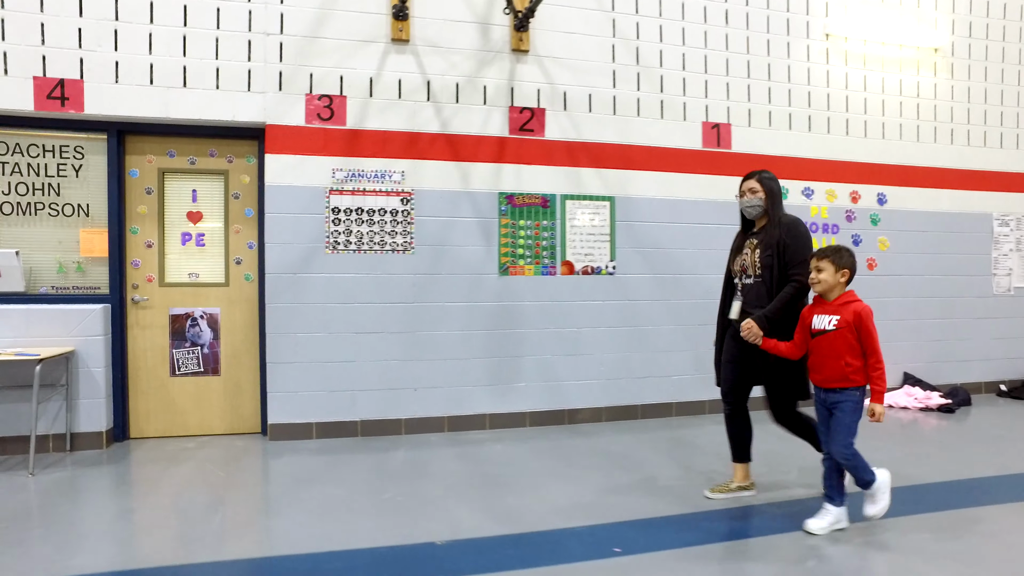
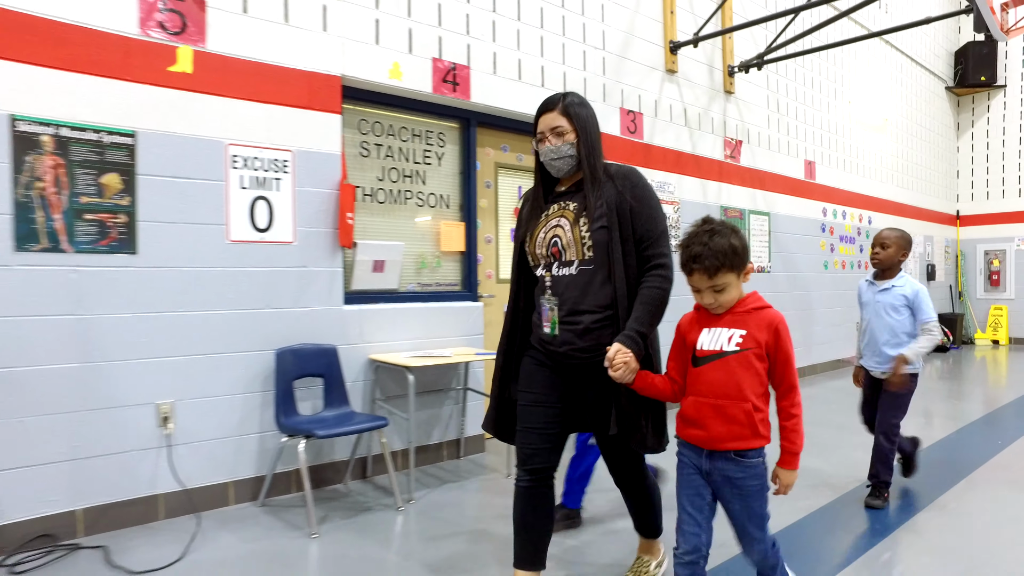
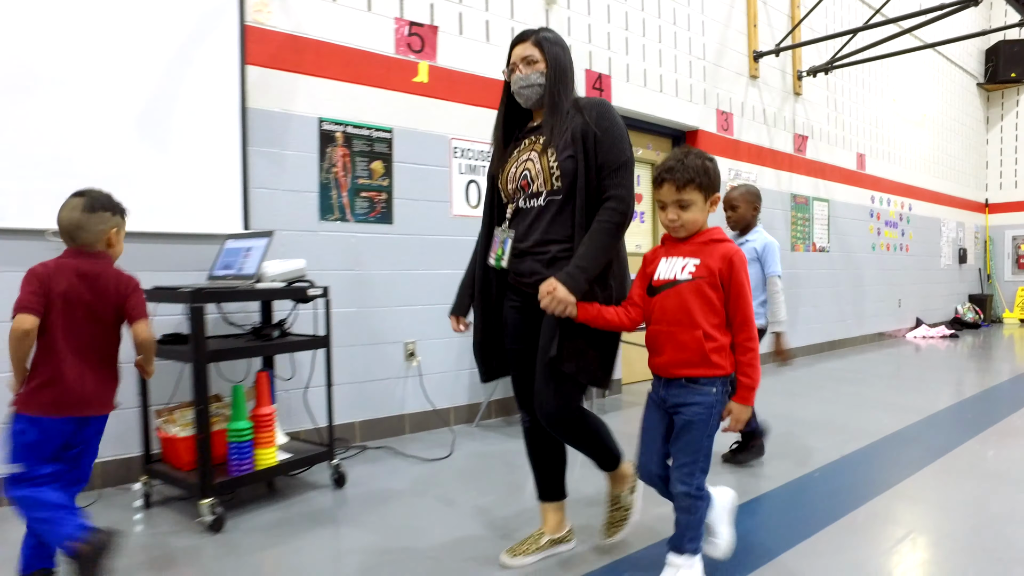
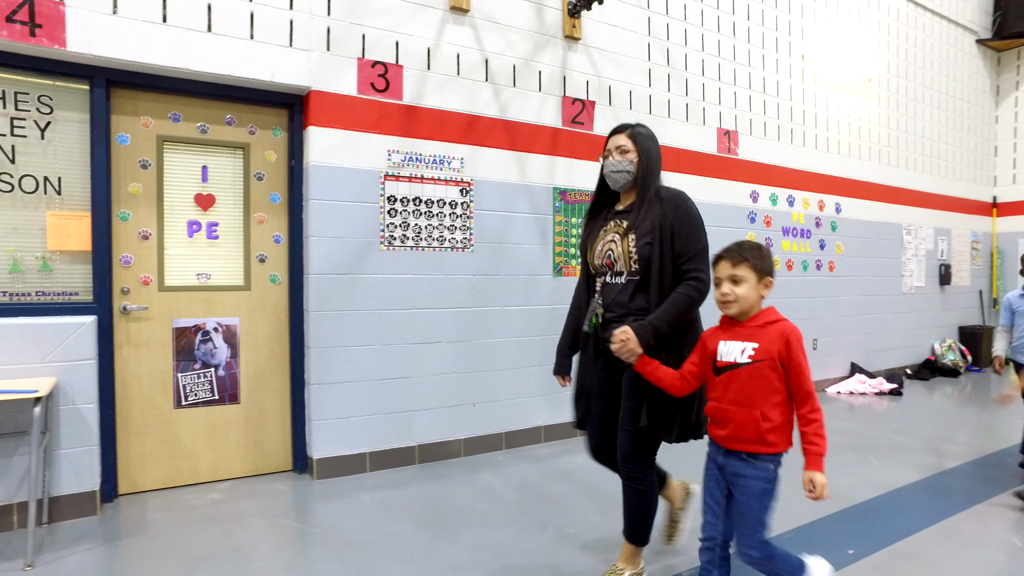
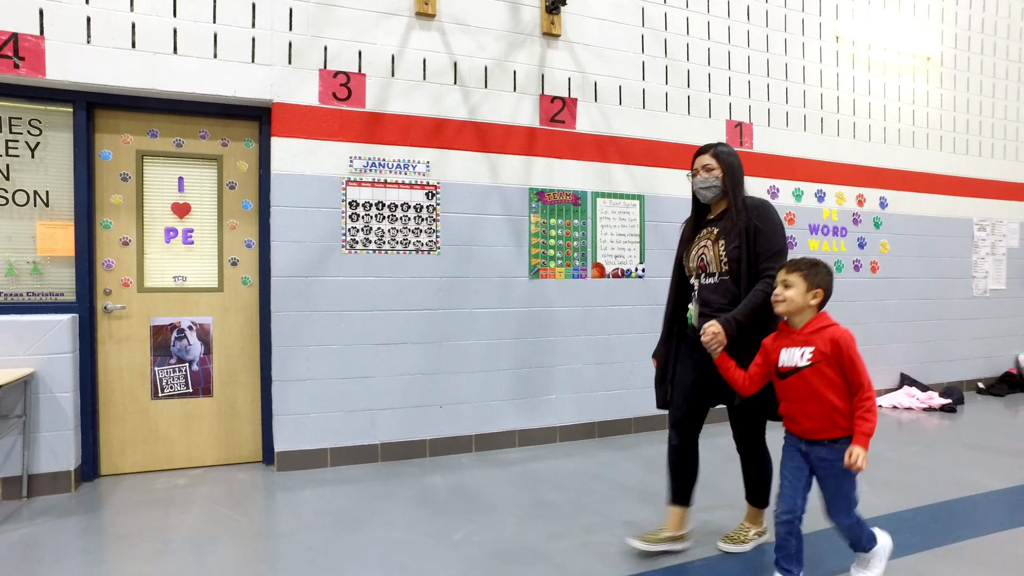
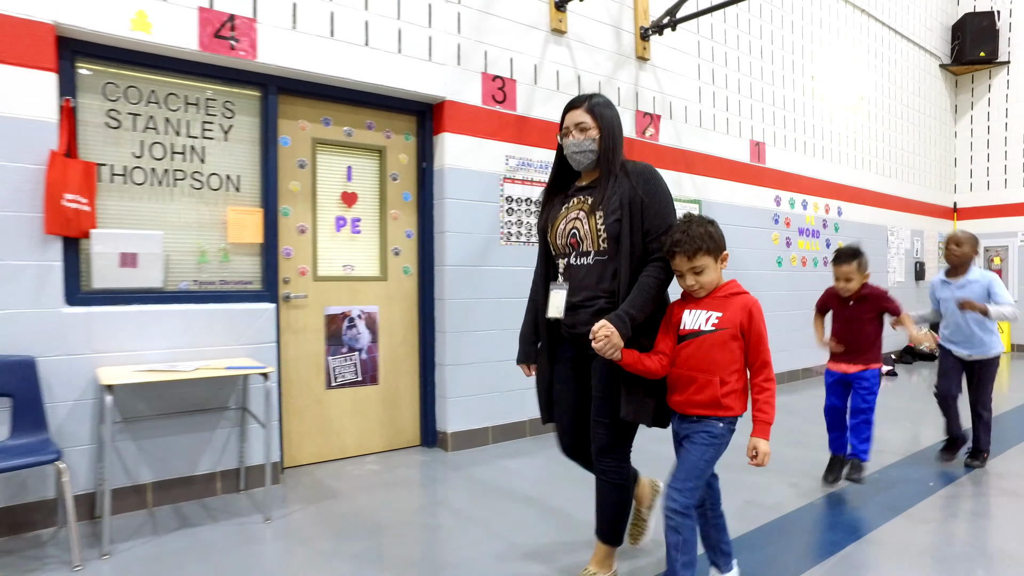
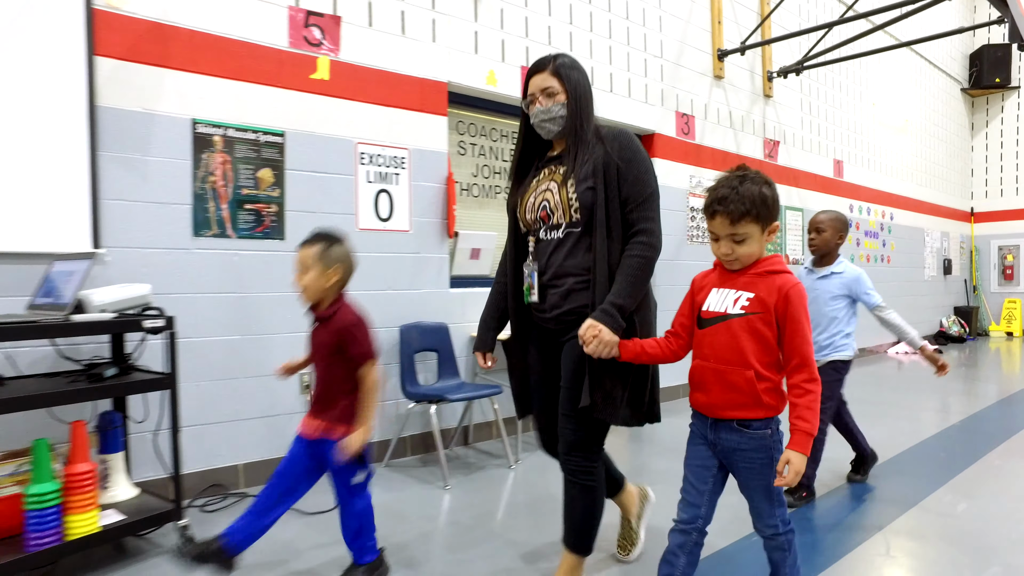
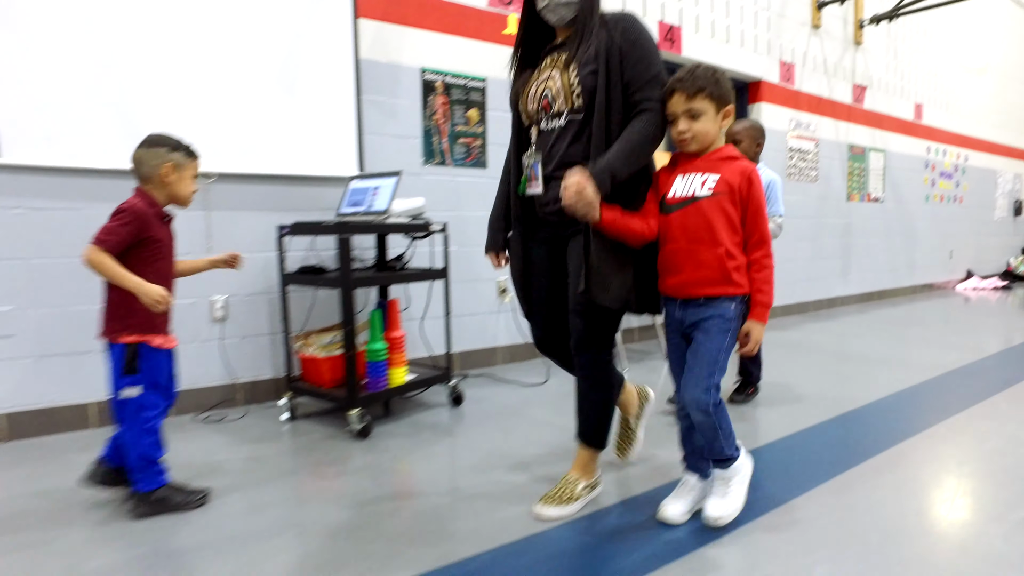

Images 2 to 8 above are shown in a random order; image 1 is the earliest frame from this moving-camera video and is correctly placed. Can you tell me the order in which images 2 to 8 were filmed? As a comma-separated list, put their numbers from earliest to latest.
5, 4, 6, 2, 7, 3, 8
